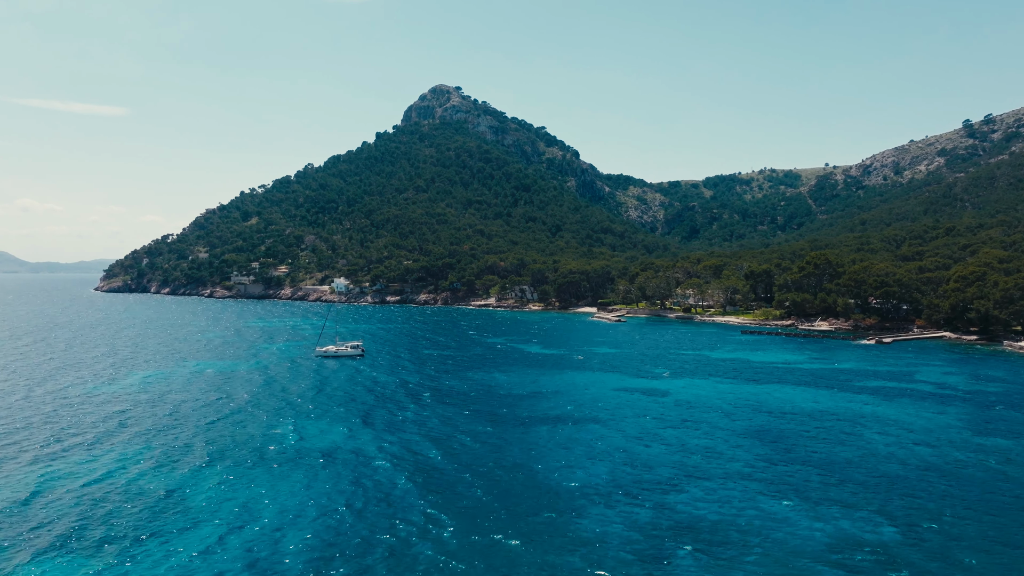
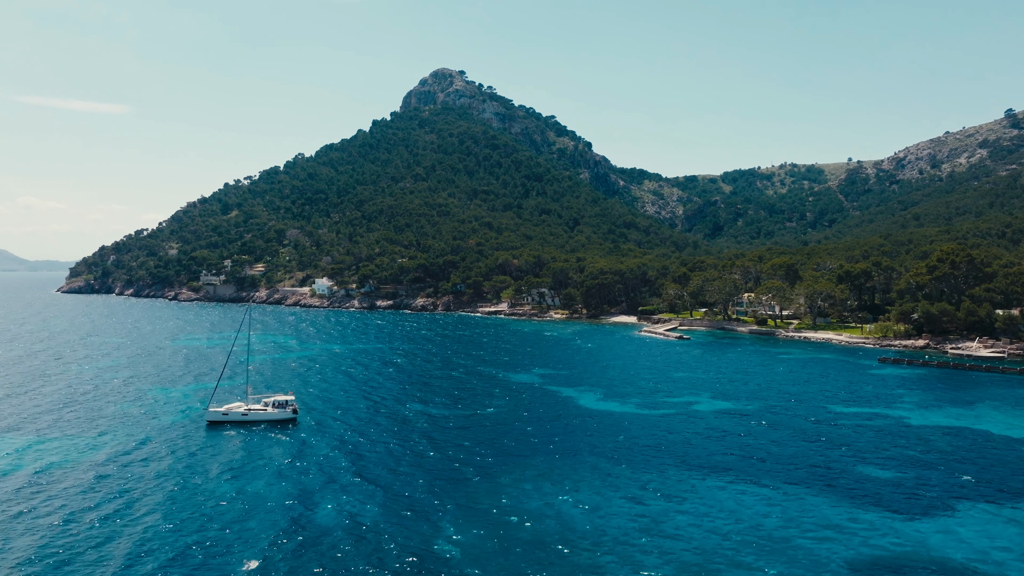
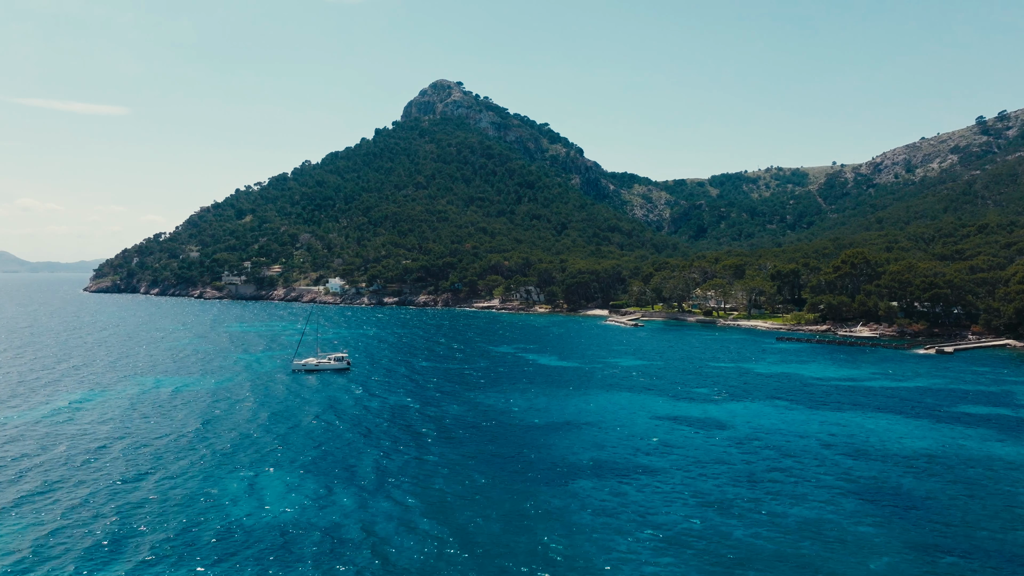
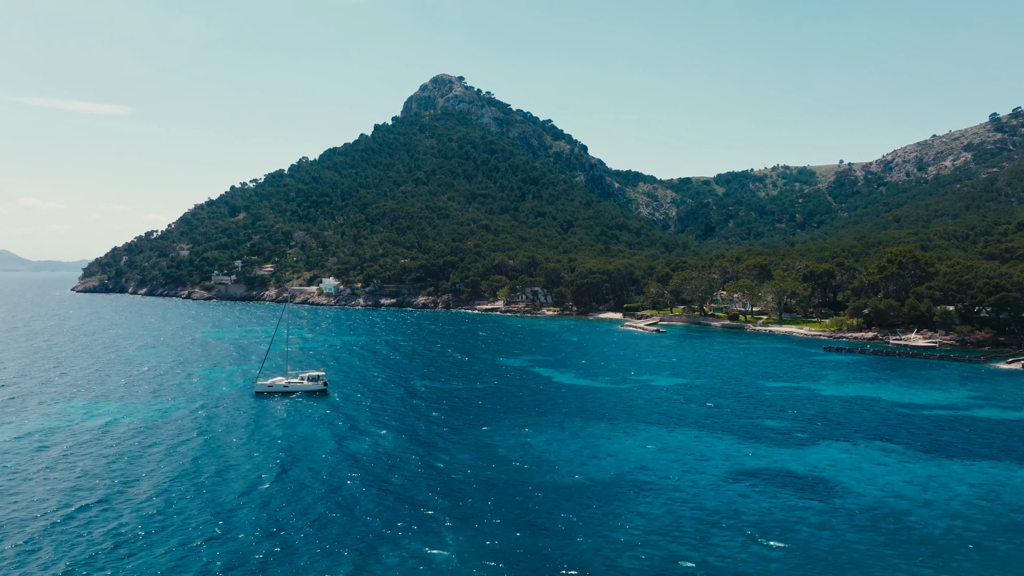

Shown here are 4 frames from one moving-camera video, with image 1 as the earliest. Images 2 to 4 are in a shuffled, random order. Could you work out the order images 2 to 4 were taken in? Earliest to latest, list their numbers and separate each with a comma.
3, 4, 2
